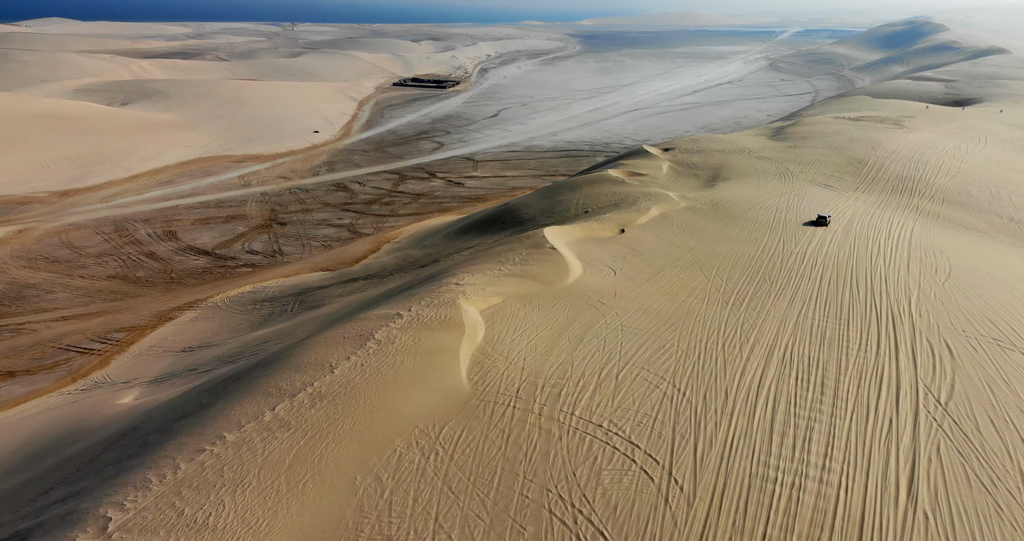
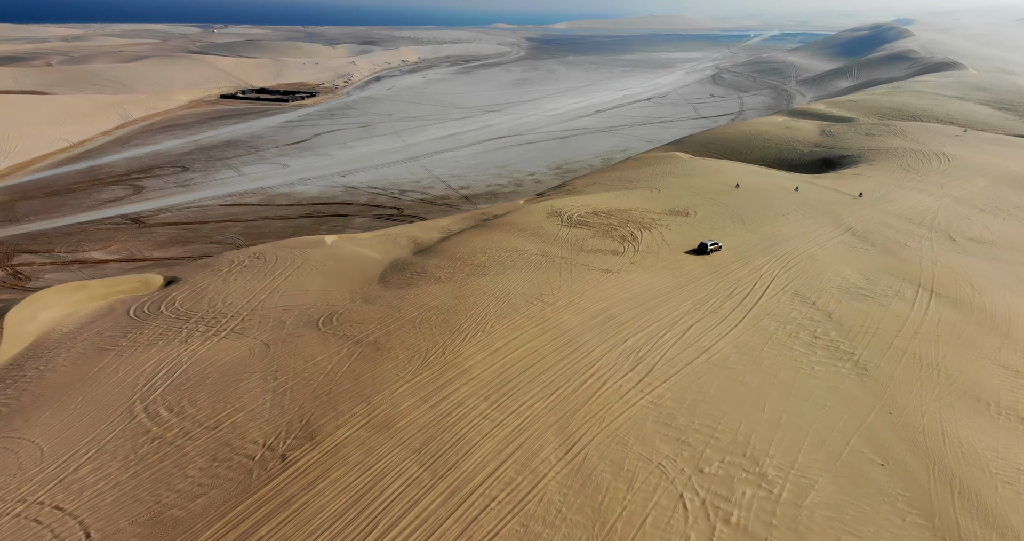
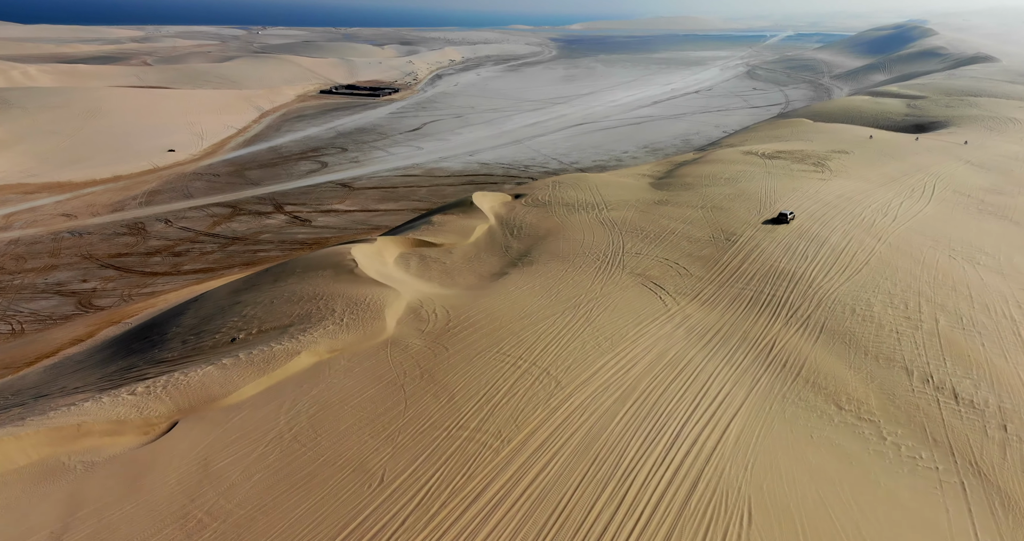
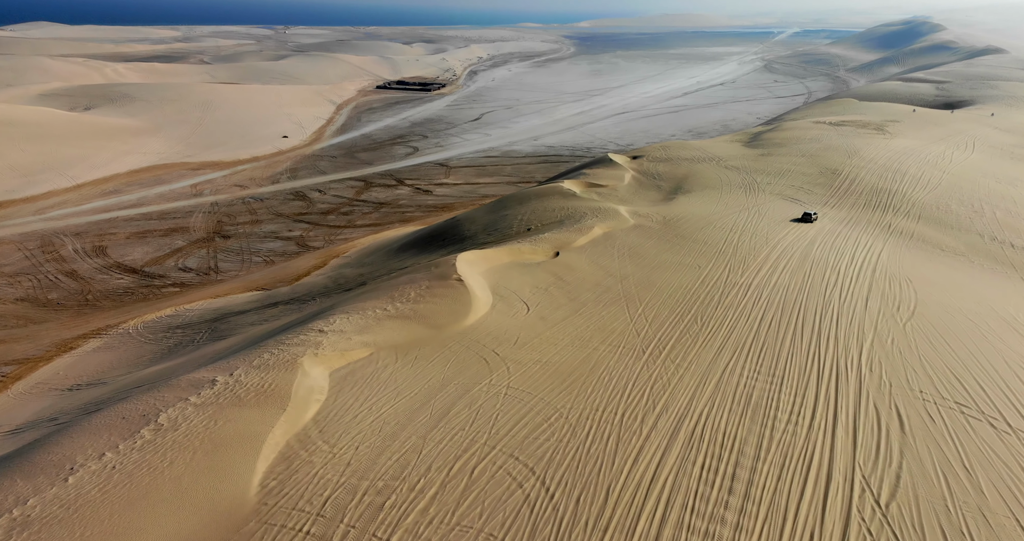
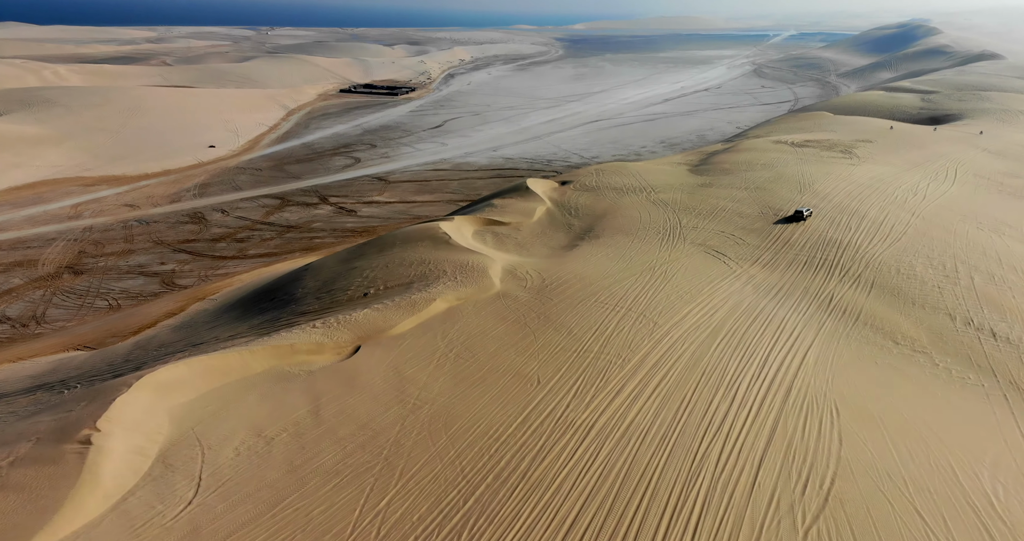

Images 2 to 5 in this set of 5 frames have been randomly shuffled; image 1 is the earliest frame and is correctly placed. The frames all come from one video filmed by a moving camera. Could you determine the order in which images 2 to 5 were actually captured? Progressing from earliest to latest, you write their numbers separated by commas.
4, 5, 3, 2
